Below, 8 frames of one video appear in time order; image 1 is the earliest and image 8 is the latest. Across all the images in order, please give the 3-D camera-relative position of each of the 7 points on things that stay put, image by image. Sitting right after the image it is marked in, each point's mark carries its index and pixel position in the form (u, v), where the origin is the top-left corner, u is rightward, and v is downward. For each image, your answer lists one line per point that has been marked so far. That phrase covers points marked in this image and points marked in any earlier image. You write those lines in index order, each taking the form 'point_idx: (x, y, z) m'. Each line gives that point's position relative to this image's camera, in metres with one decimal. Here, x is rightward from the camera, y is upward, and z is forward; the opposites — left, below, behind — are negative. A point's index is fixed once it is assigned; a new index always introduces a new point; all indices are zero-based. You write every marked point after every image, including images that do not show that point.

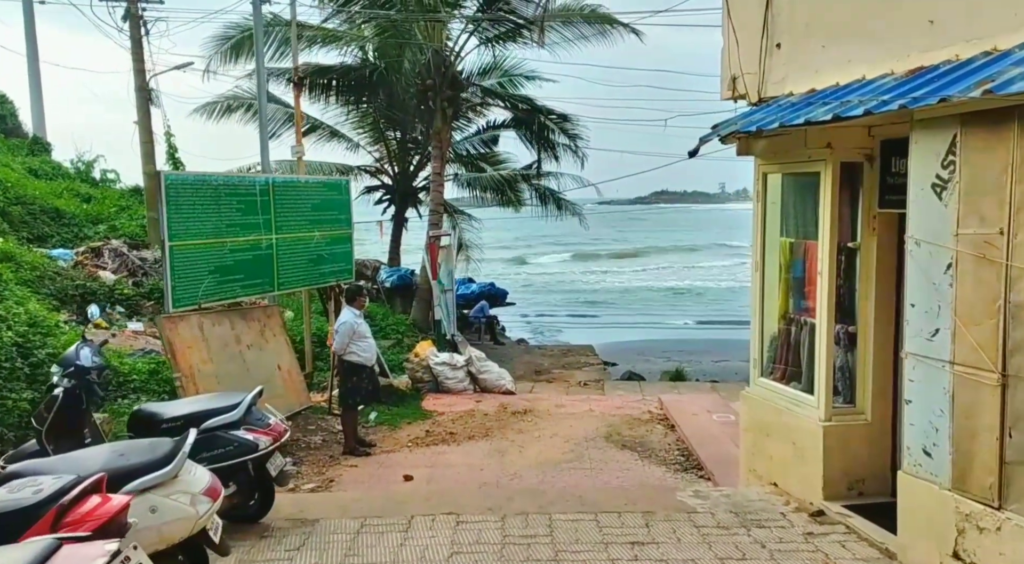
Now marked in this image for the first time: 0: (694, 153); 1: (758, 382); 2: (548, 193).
0: (+1.1, +0.8, +5.6) m
1: (+1.5, -0.6, +5.7) m
2: (+0.6, +1.5, +16.2) m
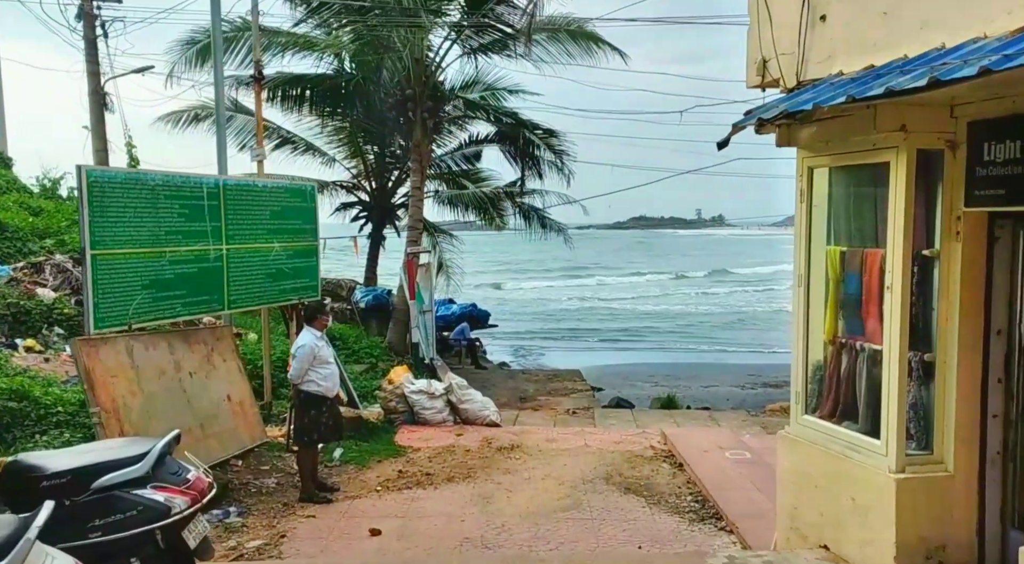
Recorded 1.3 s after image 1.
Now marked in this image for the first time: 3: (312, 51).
0: (+1.1, +0.7, +4.6) m
1: (+1.5, -0.7, +4.7) m
2: (+0.3, +1.2, +15.3) m
3: (-2.7, +3.1, +12.1) m
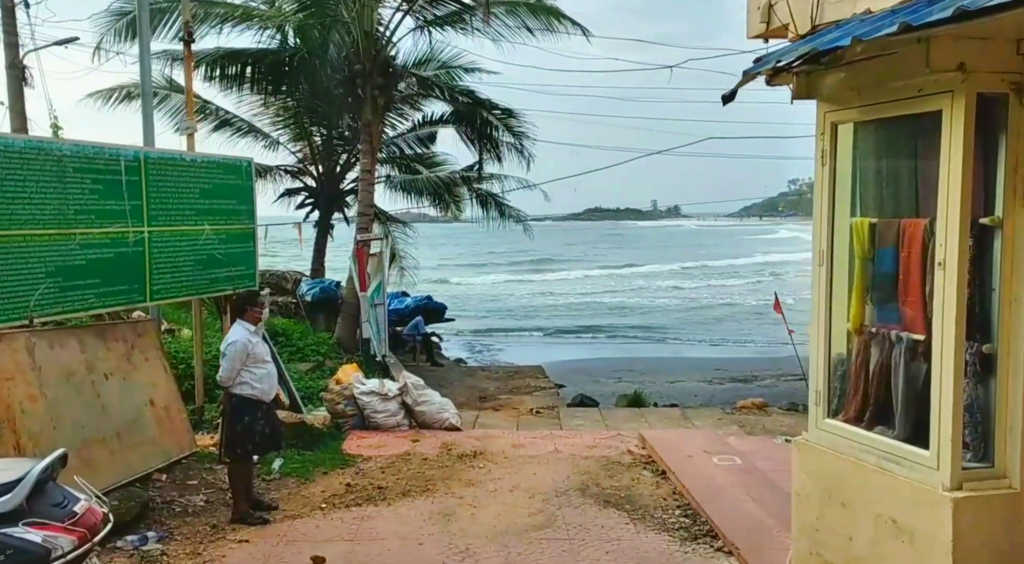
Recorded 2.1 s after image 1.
0: (+0.9, +0.8, +3.9) m
1: (+1.4, -0.6, +4.0) m
2: (-0.4, +1.3, +14.5) m
3: (-3.2, +3.2, +11.2) m
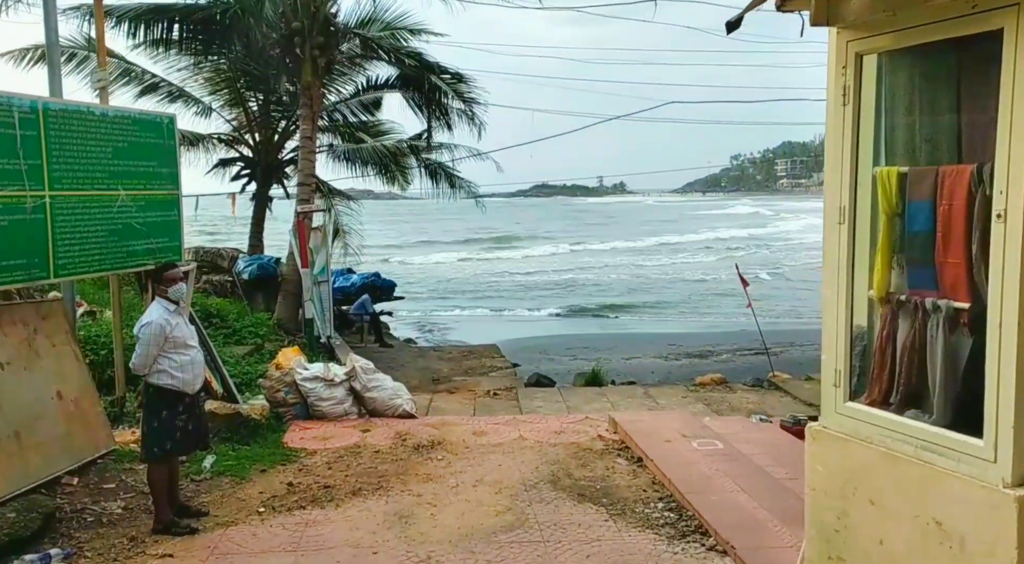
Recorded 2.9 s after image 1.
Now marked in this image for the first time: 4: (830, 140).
0: (+0.8, +0.9, +3.3) m
1: (+1.2, -0.5, +3.4) m
2: (-1.1, +1.7, +13.7) m
3: (-3.8, +3.4, +10.2) m
4: (+1.2, +0.5, +3.4) m
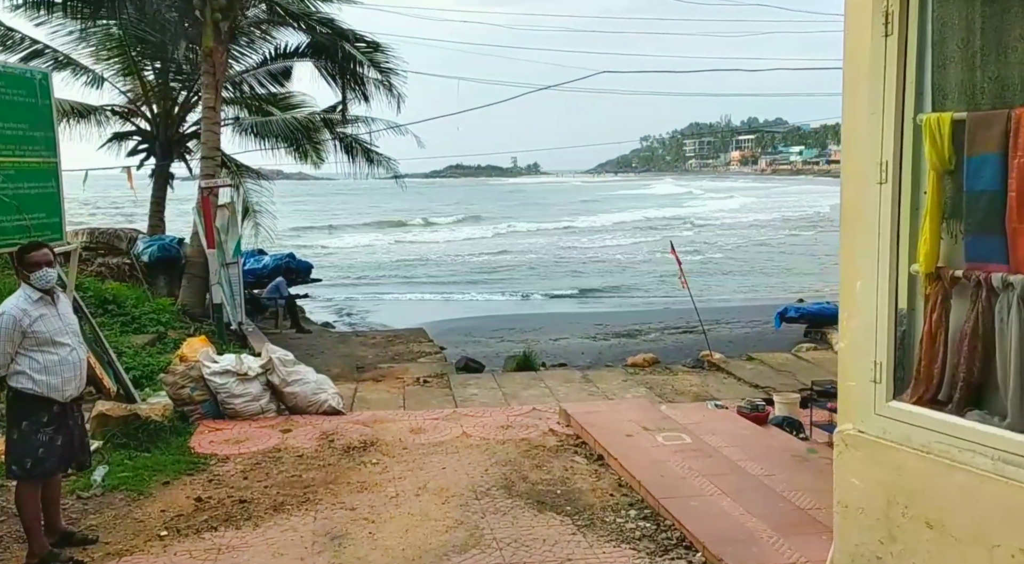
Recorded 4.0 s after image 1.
0: (+0.7, +1.0, +2.6) m
1: (+1.1, -0.4, +2.8) m
2: (-2.2, +2.0, +12.9) m
3: (-4.5, +3.6, +9.1) m
4: (+1.1, +0.6, +2.8) m
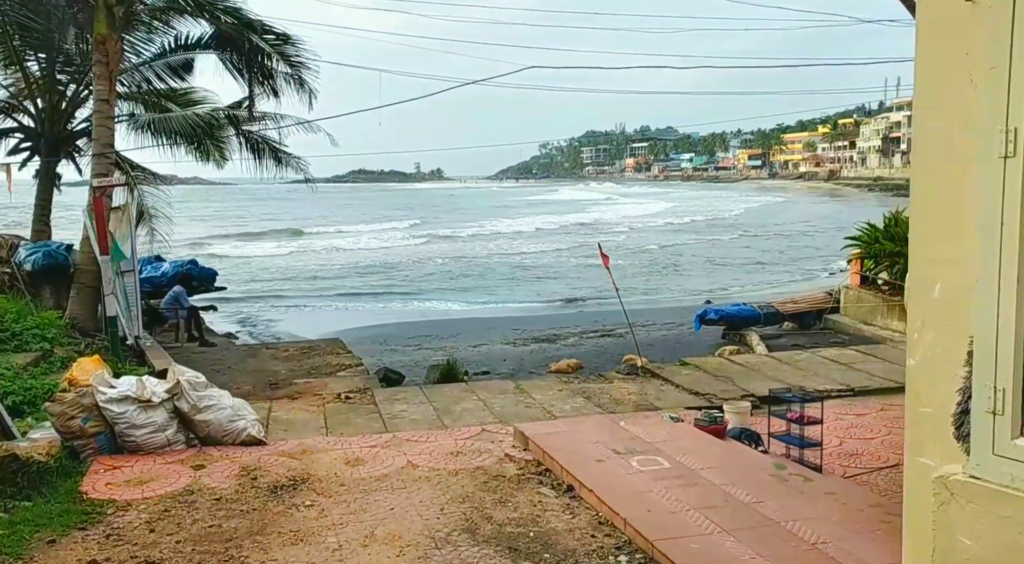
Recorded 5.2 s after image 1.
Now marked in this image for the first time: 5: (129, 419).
0: (+0.7, +1.0, +2.1) m
1: (+1.2, -0.4, +2.3) m
2: (-3.2, +1.8, +11.9) m
3: (-5.2, +3.5, +7.9) m
4: (+1.1, +0.6, +2.2) m
5: (-2.1, -0.8, +5.1) m
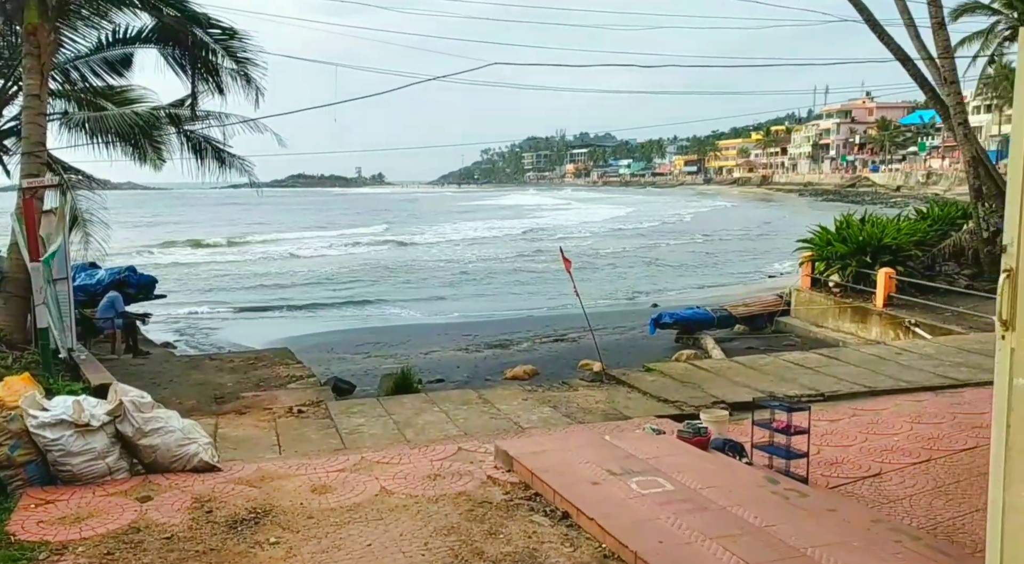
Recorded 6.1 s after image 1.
0: (+0.8, +1.0, +1.7) m
1: (+1.2, -0.4, +1.9) m
2: (-3.7, +1.8, +11.3) m
3: (-5.4, +3.4, +7.2) m
4: (+1.2, +0.6, +1.9) m
5: (-2.2, -0.8, +4.5) m
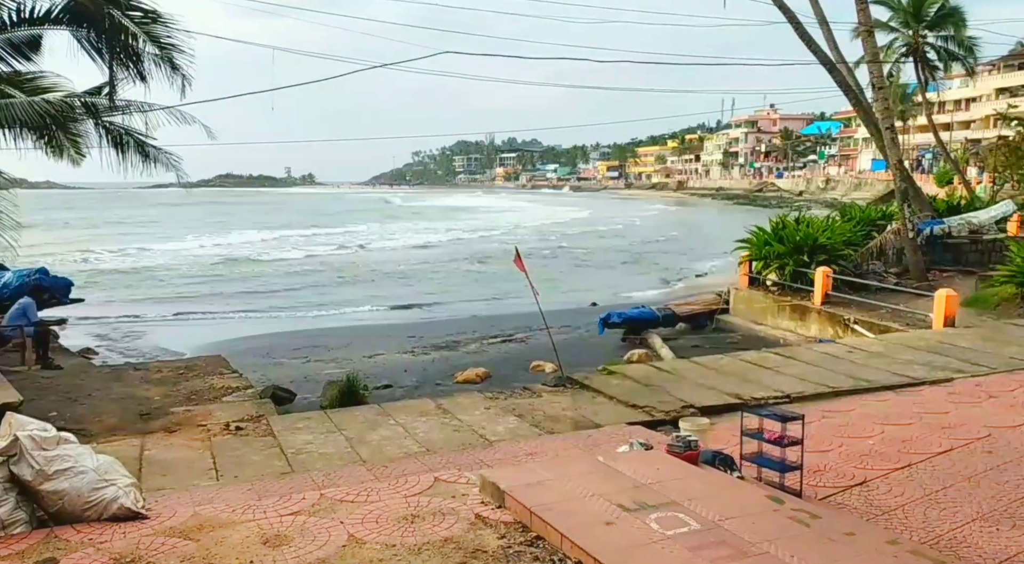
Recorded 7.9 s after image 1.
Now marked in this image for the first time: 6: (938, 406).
0: (+1.0, +1.0, +1.0) m
1: (+1.4, -0.4, +1.2) m
2: (-4.2, +1.7, +10.2) m
3: (-5.7, +3.4, +6.0) m
4: (+1.4, +0.6, +1.2) m
5: (-2.2, -0.8, +3.6) m
6: (+4.5, -1.3, +9.6) m
